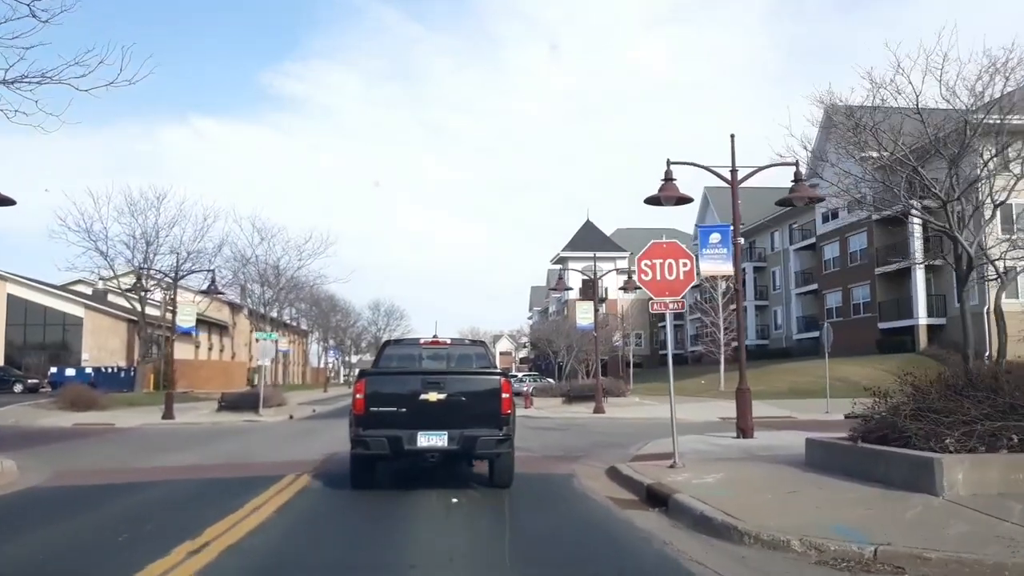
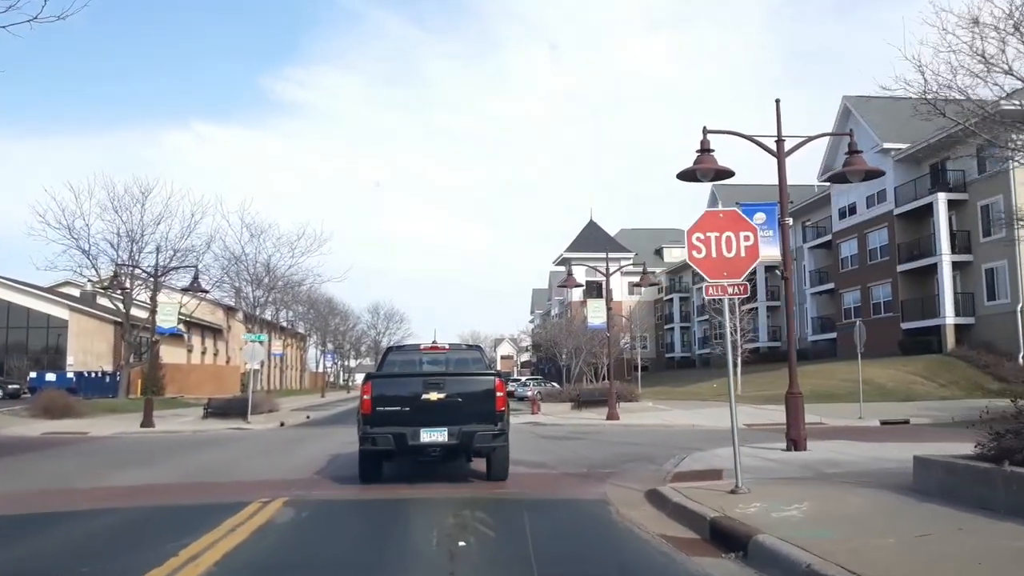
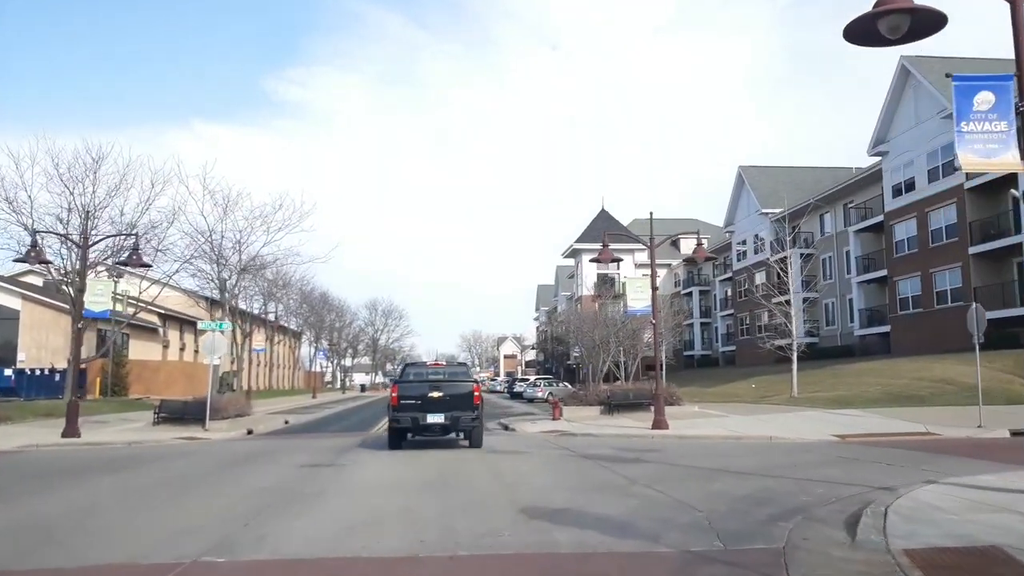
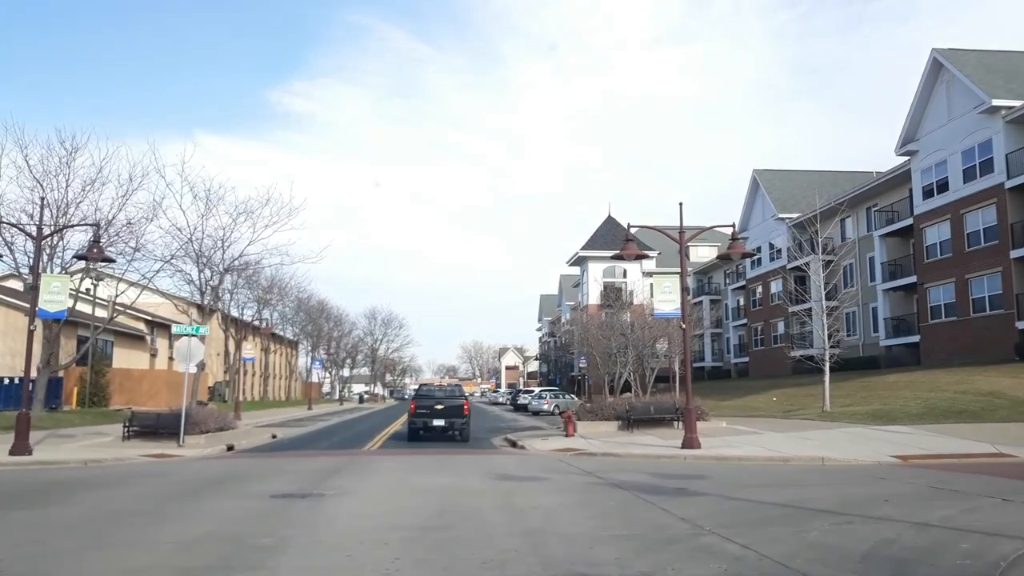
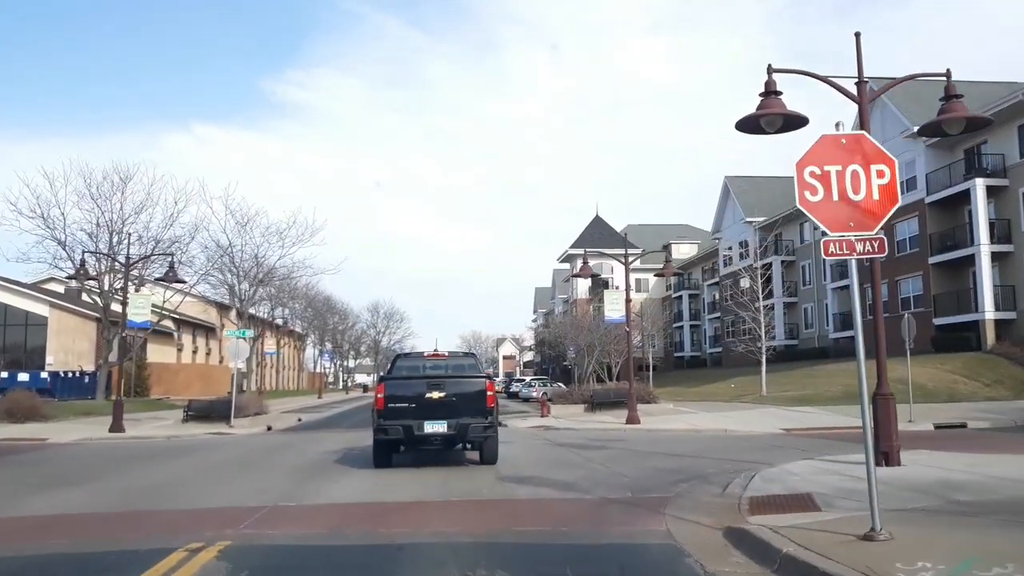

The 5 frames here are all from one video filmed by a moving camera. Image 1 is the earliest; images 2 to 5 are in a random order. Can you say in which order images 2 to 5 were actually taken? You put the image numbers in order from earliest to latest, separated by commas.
2, 5, 3, 4
